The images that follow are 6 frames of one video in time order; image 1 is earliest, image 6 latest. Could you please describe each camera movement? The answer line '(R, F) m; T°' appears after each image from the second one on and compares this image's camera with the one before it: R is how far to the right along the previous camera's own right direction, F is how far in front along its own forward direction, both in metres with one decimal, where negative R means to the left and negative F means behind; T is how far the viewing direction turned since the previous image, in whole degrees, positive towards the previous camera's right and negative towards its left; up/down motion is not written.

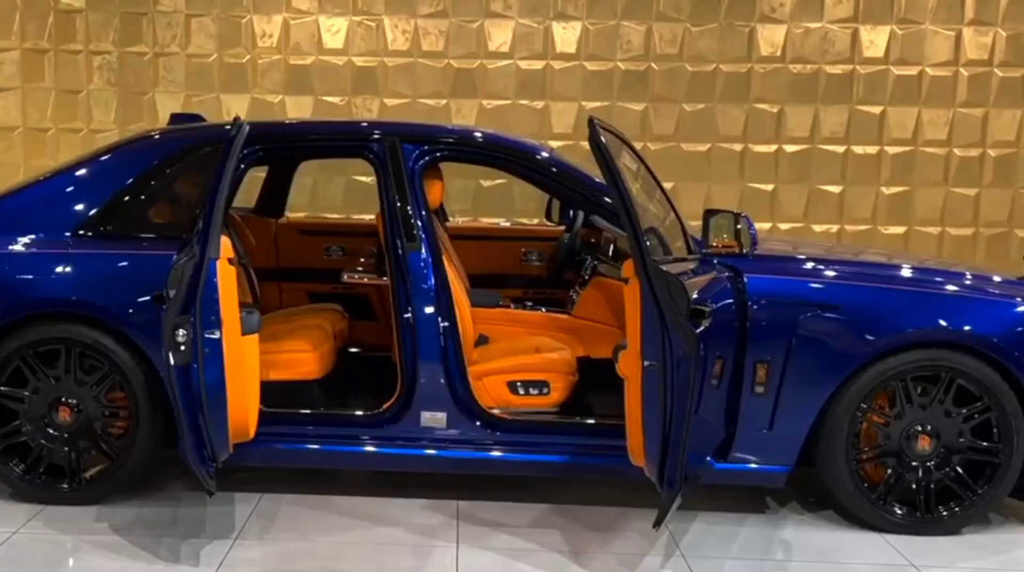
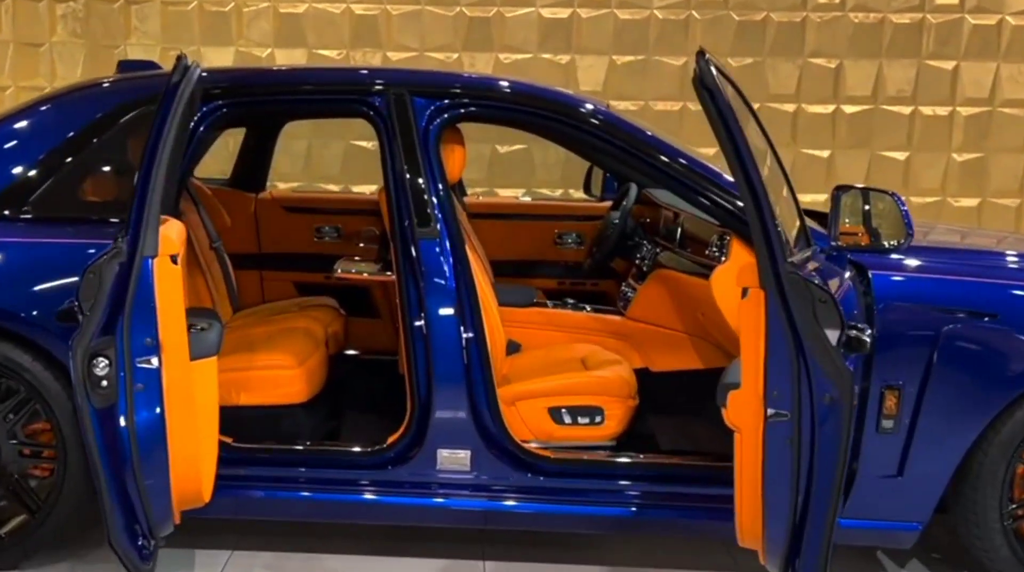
(-0.1, +0.8) m; 0°
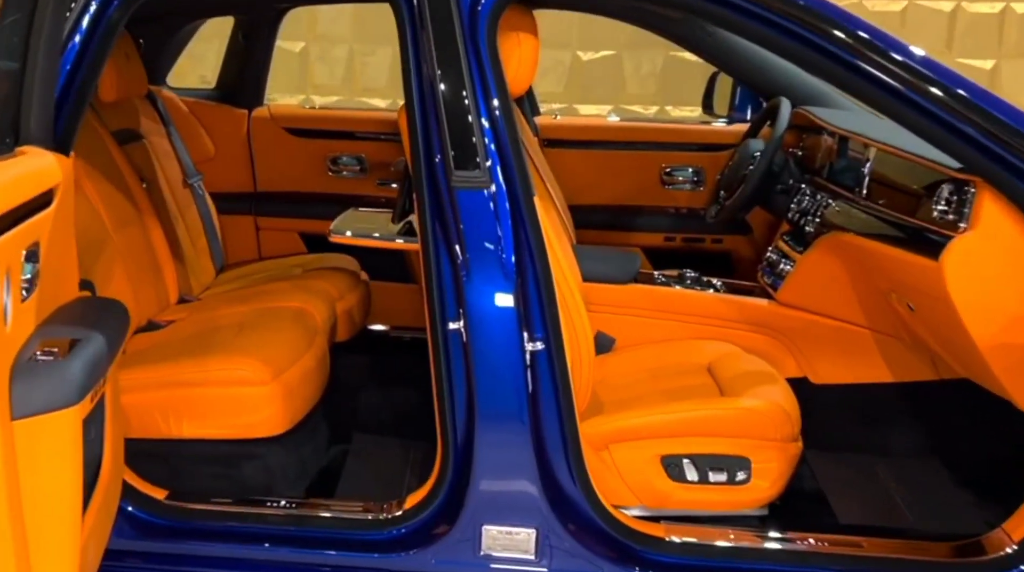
(0.0, +1.0) m; -4°
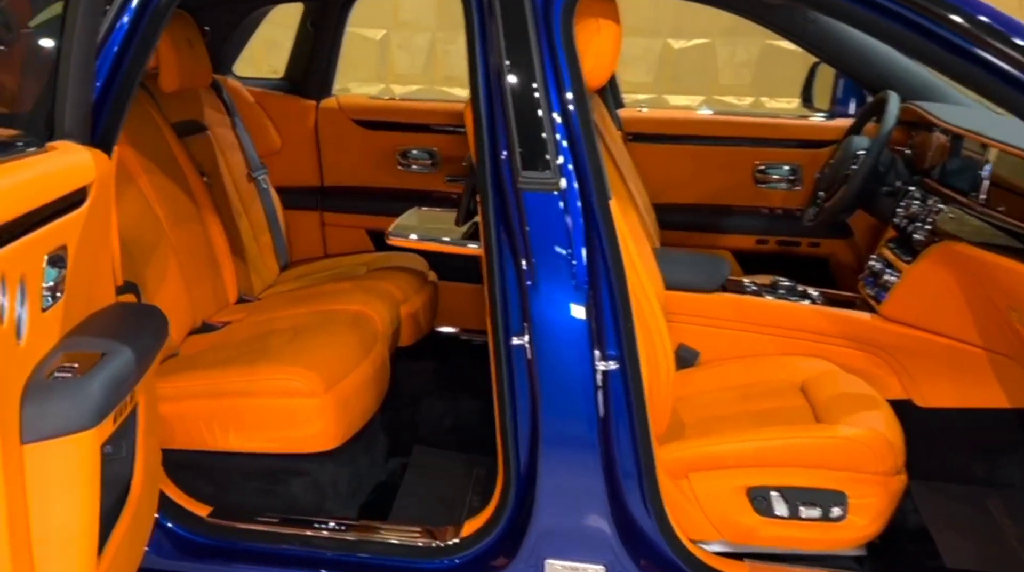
(0.0, +0.1) m; -5°
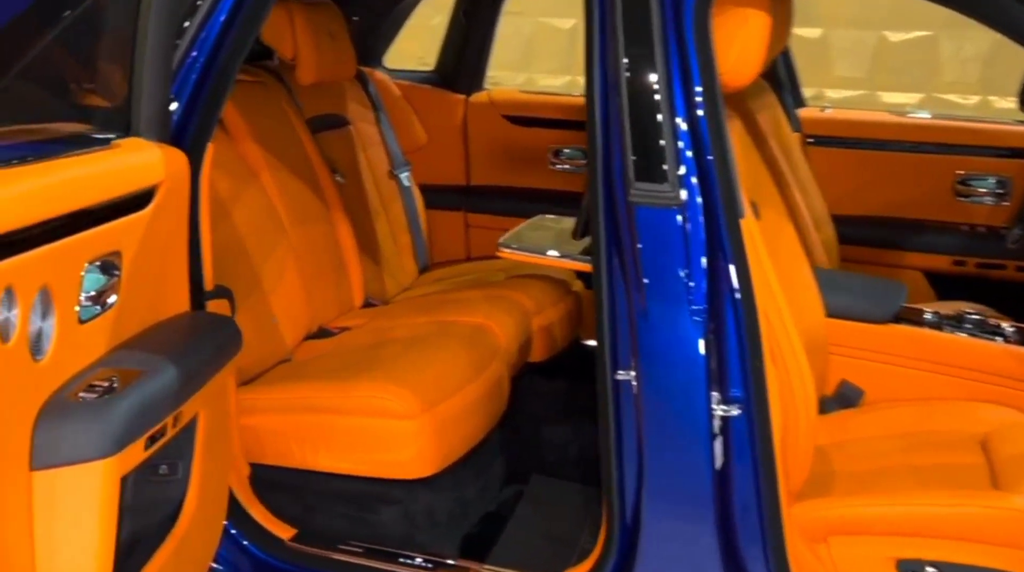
(+0.1, +0.2) m; -11°
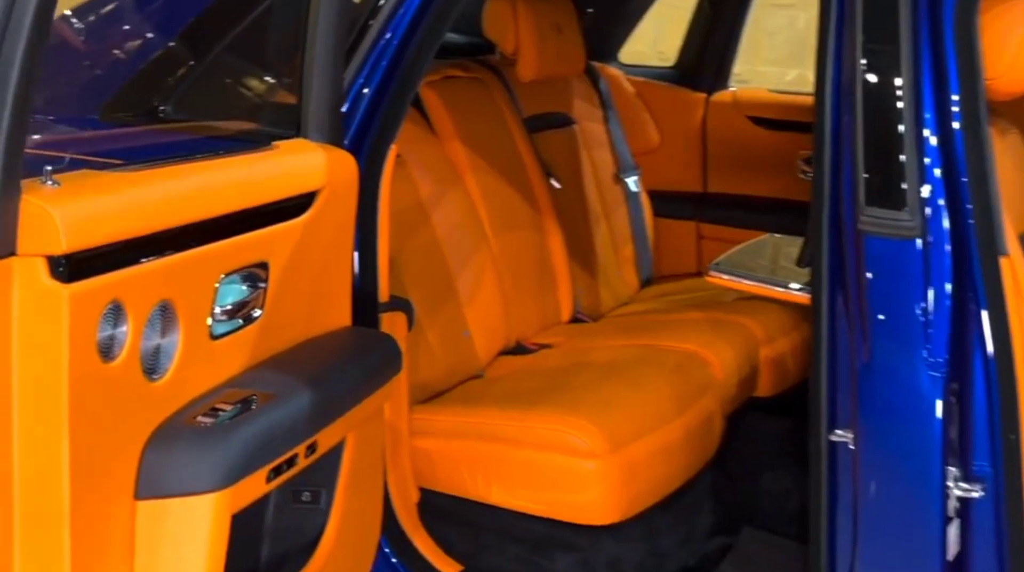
(+0.1, +0.2) m; -14°
